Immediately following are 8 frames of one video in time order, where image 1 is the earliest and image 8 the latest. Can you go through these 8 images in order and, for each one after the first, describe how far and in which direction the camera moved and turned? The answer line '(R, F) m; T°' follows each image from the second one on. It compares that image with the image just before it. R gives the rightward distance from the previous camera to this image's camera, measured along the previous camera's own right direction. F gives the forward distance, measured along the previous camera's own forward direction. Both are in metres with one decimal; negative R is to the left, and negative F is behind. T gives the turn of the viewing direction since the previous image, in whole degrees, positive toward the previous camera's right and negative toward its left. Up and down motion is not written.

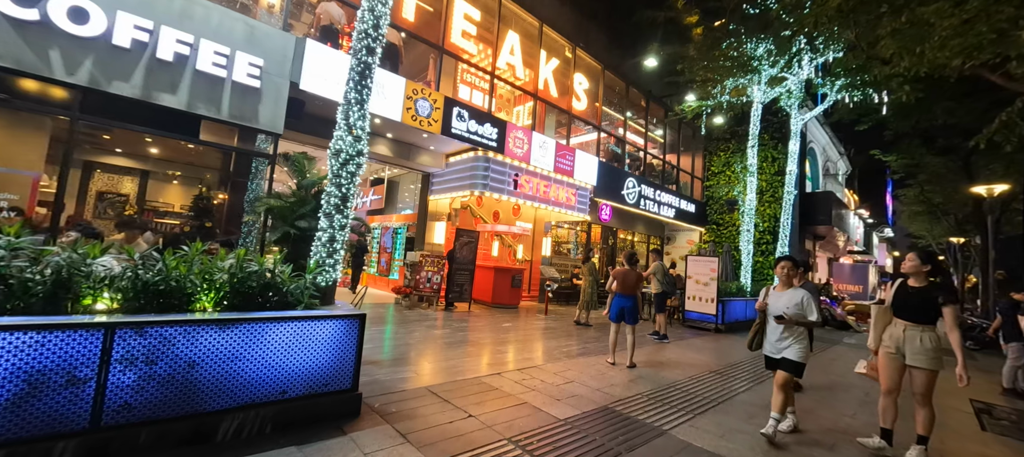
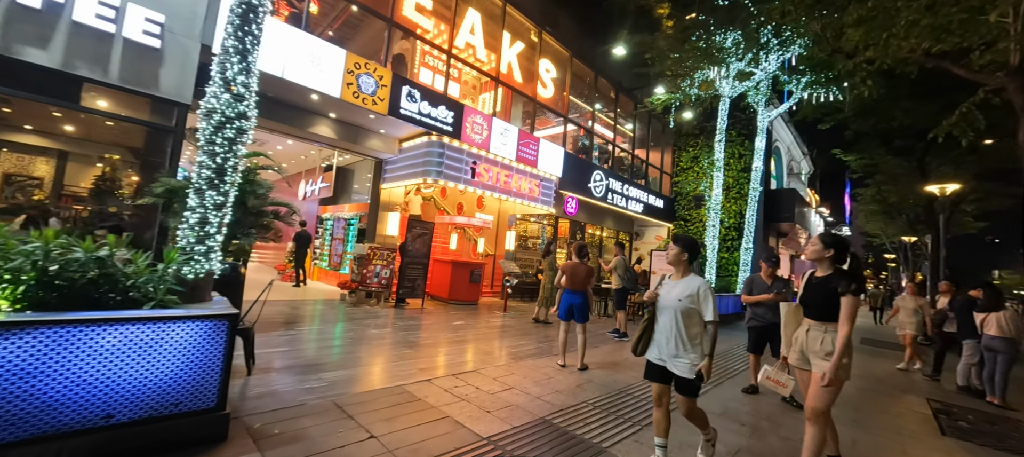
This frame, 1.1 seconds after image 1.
(+0.4, +0.5) m; +3°
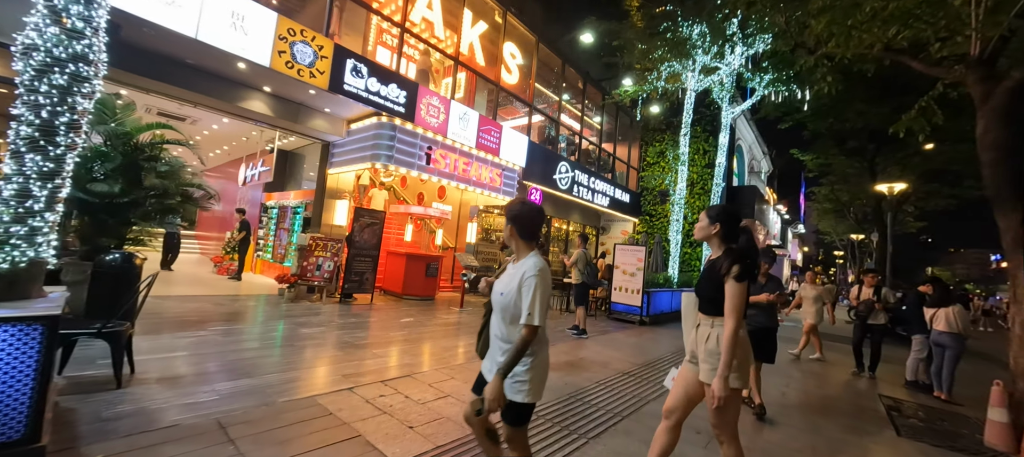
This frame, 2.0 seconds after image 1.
(+0.3, +0.5) m; +4°
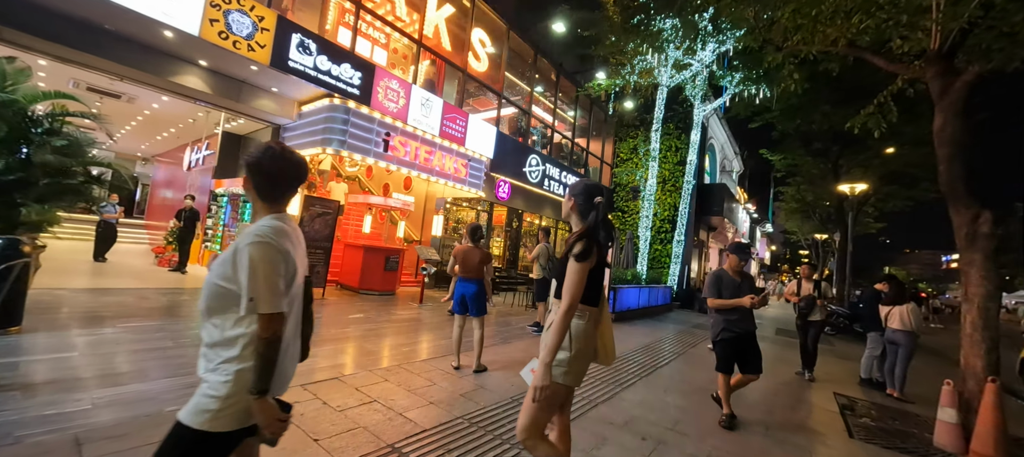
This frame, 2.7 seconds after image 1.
(+0.4, +0.3) m; +3°
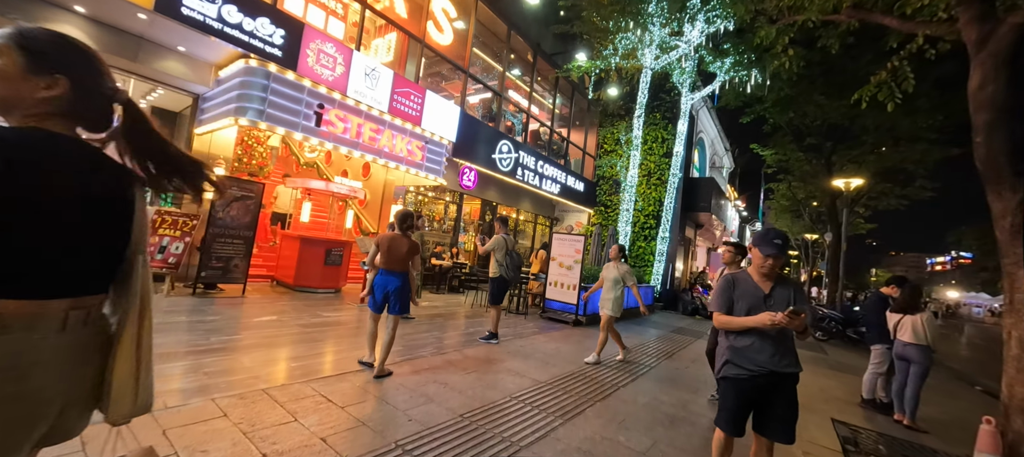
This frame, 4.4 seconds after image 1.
(+0.7, +1.0) m; +1°
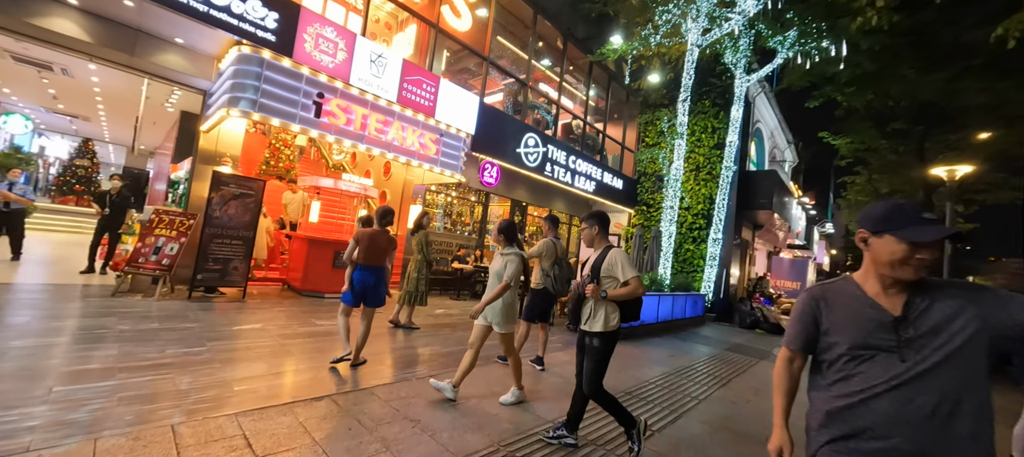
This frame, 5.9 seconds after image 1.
(+0.4, +0.9) m; -7°
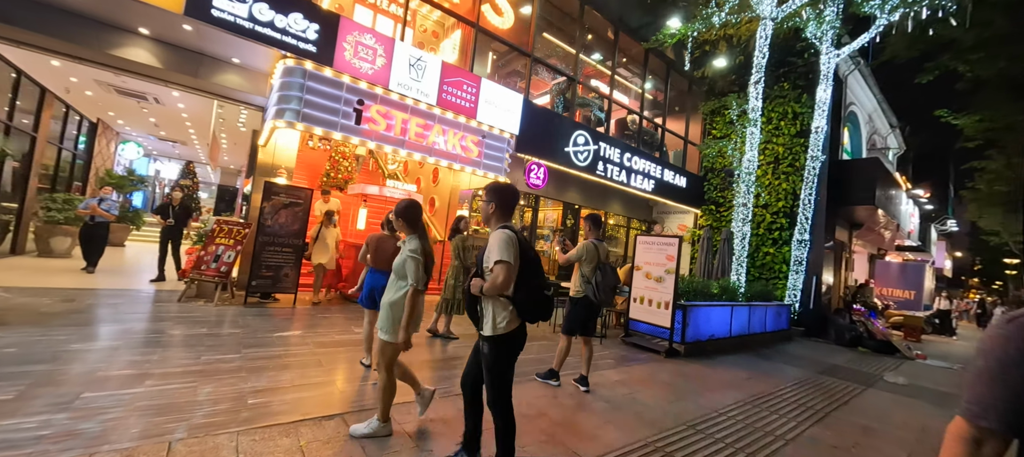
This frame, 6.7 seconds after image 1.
(+0.2, +0.5) m; -9°
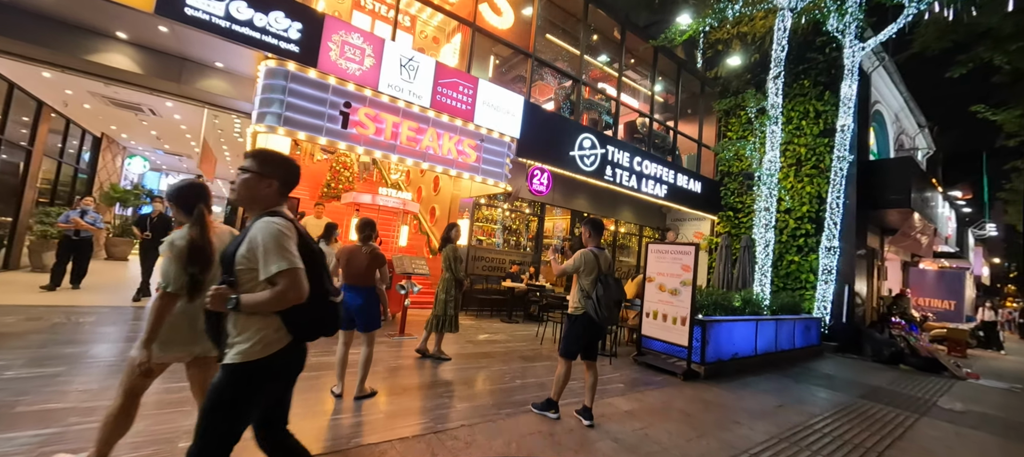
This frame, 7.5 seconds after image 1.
(+0.2, +0.5) m; -2°
